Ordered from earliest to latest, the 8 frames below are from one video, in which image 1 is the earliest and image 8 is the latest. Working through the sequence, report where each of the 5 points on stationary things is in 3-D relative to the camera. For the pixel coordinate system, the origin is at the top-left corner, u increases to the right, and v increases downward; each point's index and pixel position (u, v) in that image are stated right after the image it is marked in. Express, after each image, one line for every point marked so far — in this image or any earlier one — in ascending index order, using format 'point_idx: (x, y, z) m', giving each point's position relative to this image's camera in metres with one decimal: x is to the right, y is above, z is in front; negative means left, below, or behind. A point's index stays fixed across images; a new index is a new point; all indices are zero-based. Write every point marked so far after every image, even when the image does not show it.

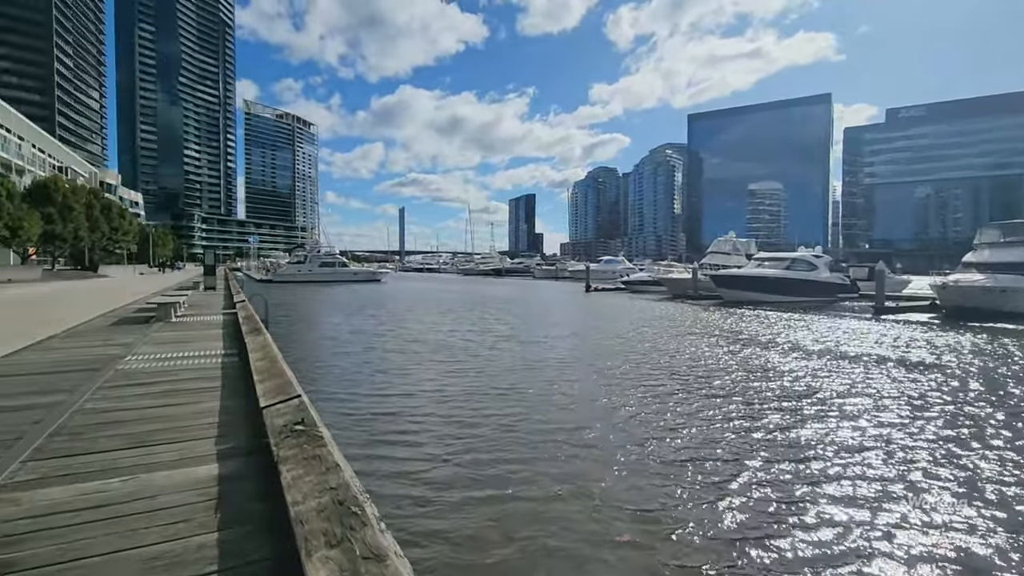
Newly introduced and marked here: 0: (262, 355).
0: (-3.4, -0.9, +7.3) m
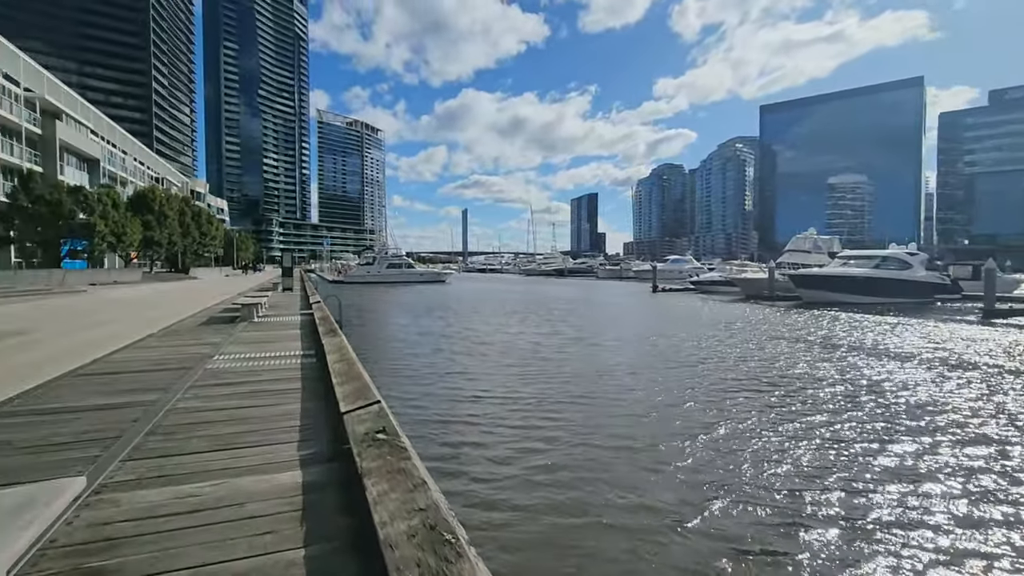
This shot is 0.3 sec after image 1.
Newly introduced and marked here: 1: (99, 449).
0: (-2.4, -1.0, +7.3) m
1: (-3.5, -1.4, +4.5) m
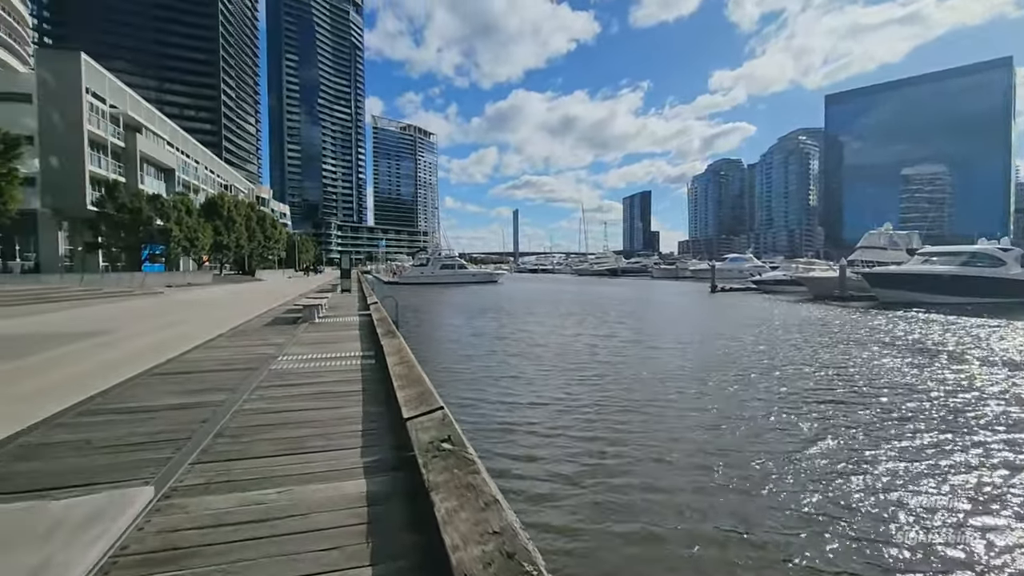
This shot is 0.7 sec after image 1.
0: (-1.5, -1.0, +7.3) m
1: (-2.9, -1.4, +4.5) m
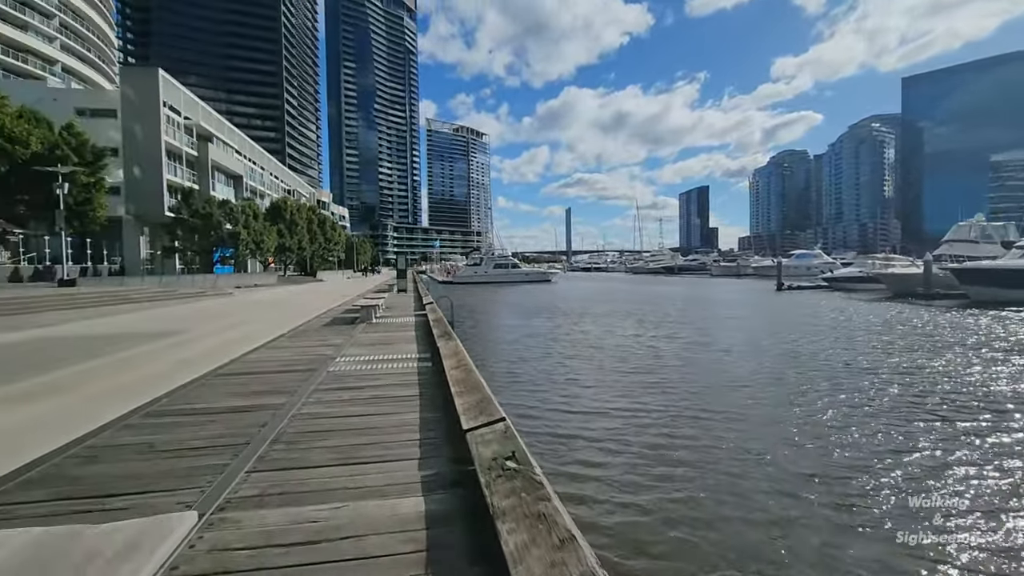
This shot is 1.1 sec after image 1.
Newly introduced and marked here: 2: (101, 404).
0: (-0.7, -1.0, +7.0) m
1: (-2.4, -1.4, +4.4) m
2: (-5.0, -1.4, +6.5) m
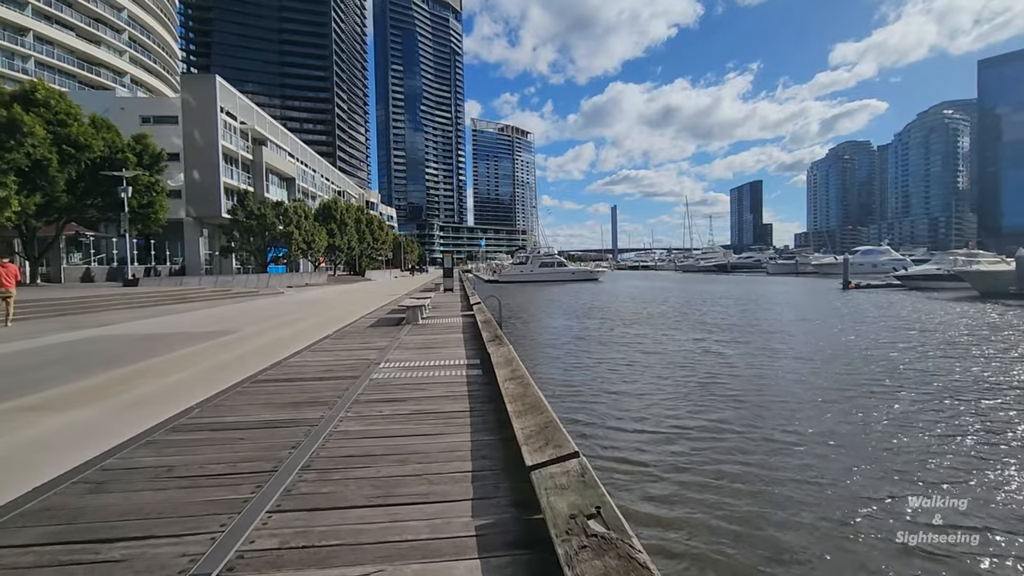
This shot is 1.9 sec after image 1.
0: (0.0, -1.0, +6.2) m
1: (-1.9, -1.4, +3.8) m
2: (-4.3, -1.4, +6.0) m
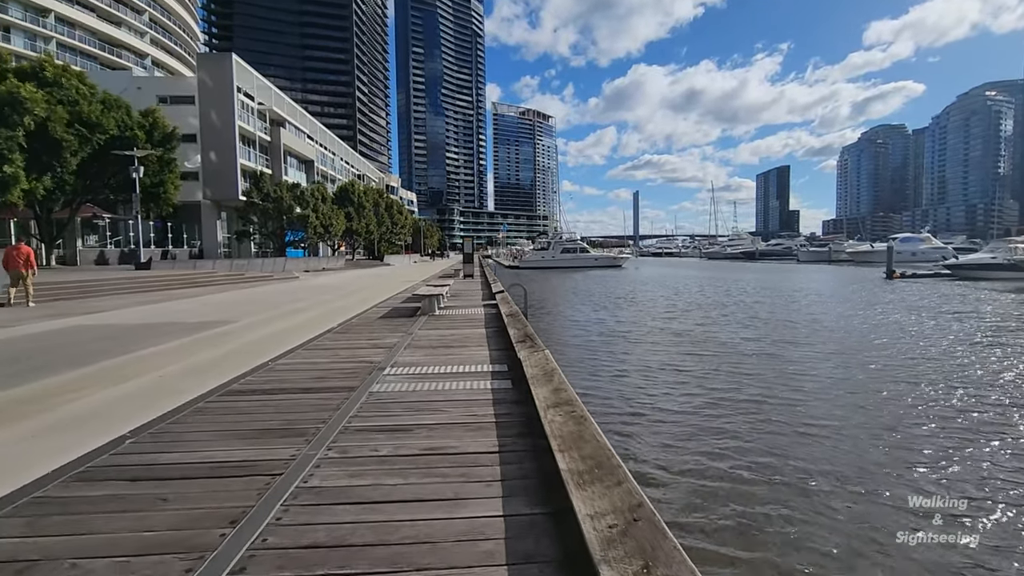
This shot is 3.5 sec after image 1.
0: (+0.4, -0.9, +4.5) m
1: (-1.6, -1.4, +2.2) m
2: (-4.0, -1.3, +4.5) m
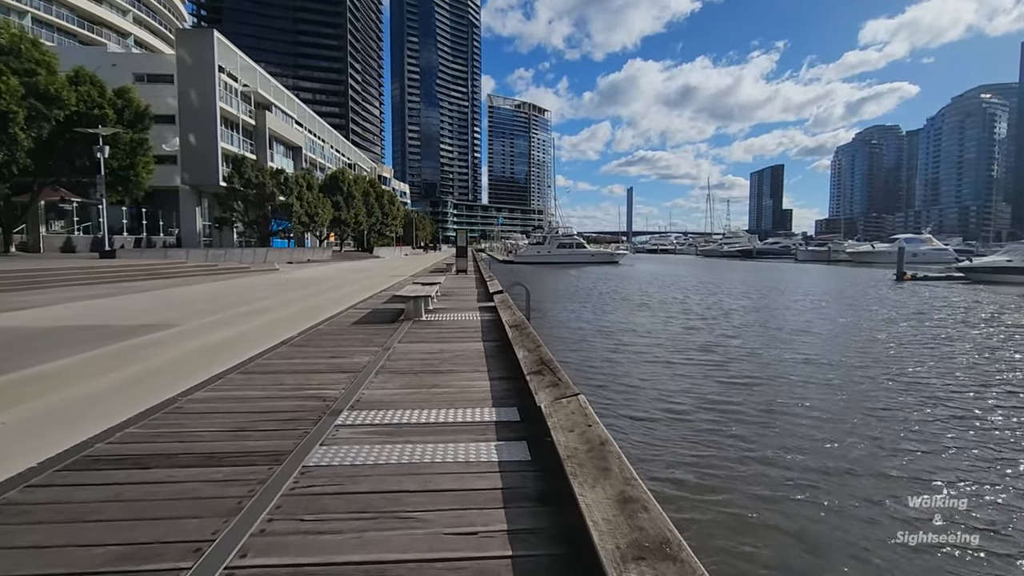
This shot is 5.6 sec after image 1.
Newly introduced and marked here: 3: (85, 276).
0: (+0.5, -1.0, +2.4) m
1: (-1.4, -1.5, 0.0) m
2: (-3.8, -1.4, +2.3) m
3: (-15.9, +0.4, +19.4) m
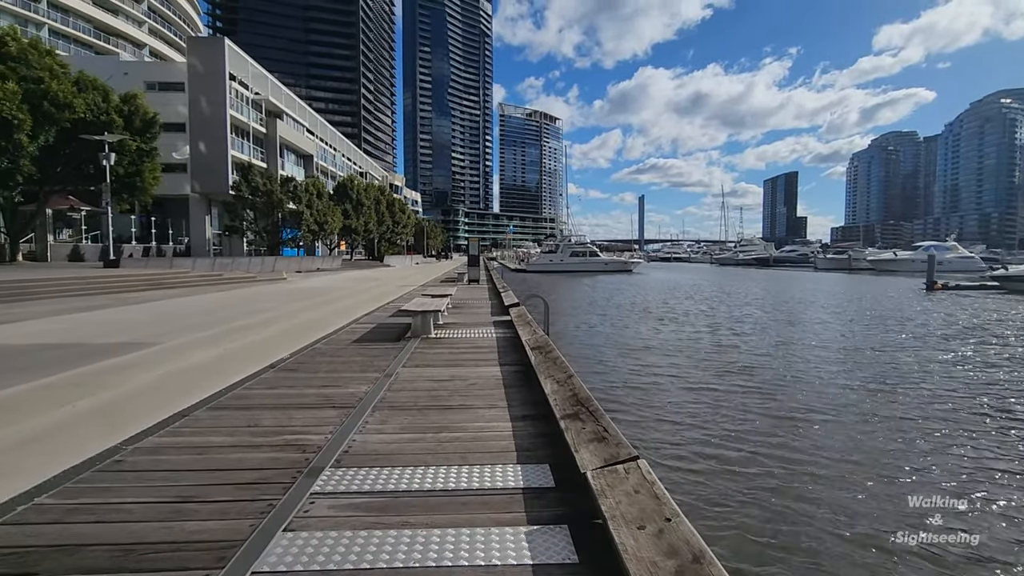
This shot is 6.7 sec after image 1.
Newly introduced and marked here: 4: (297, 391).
0: (+0.7, -1.2, +1.3) m
1: (-1.3, -1.6, -1.1) m
2: (-3.6, -1.5, +1.3) m
3: (-15.4, 0.0, +18.6) m
4: (-2.5, -1.1, +6.1) m
